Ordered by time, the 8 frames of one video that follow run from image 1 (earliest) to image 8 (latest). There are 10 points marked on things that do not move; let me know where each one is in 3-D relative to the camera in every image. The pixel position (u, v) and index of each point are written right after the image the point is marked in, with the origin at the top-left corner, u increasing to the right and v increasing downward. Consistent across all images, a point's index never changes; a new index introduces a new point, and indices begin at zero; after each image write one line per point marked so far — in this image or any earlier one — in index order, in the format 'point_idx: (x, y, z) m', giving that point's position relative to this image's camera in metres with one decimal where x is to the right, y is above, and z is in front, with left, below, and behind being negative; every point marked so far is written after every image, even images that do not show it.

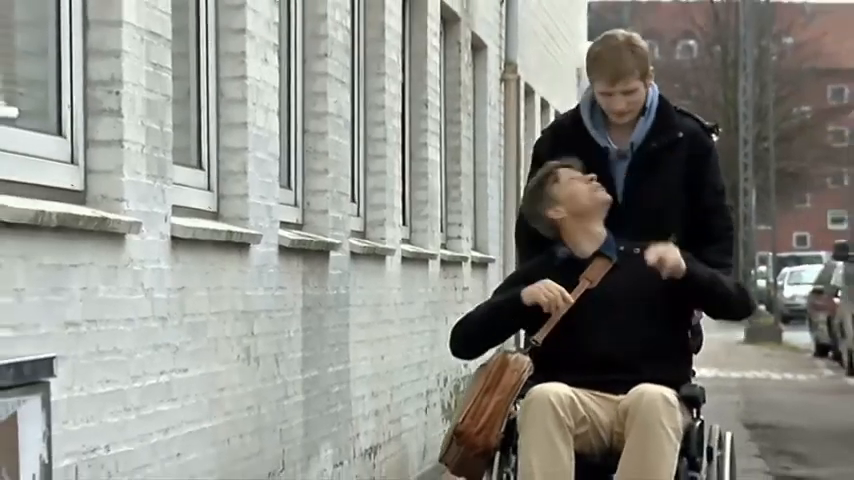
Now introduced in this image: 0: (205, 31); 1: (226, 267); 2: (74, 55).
0: (-0.8, +0.7, +5.8) m
1: (-0.7, -0.1, +5.8) m
2: (-1.0, +0.5, +4.5) m
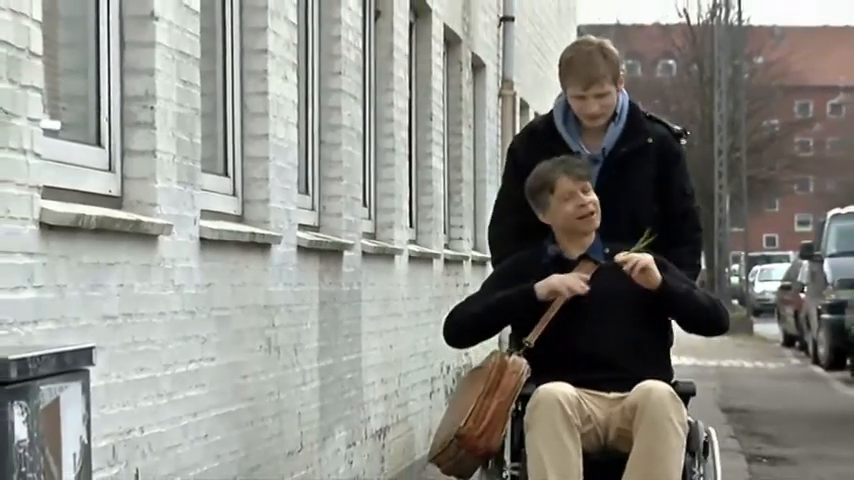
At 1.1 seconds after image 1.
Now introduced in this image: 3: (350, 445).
0: (-0.8, +0.7, +6.2) m
1: (-0.7, -0.1, +6.2) m
2: (-1.0, +0.5, +5.0) m
3: (-0.4, -1.0, +8.1) m
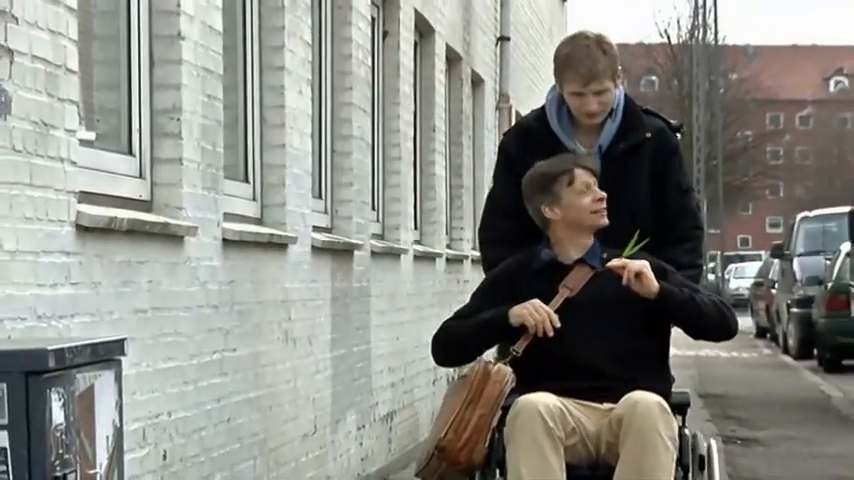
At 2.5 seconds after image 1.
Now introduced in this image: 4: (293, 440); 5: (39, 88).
0: (-0.8, +0.7, +6.7) m
1: (-0.7, -0.1, +6.6) m
2: (-1.0, +0.5, +5.4) m
3: (-0.4, -1.0, +8.5) m
4: (-0.6, -0.9, +7.0) m
5: (-1.2, +0.5, +4.6) m
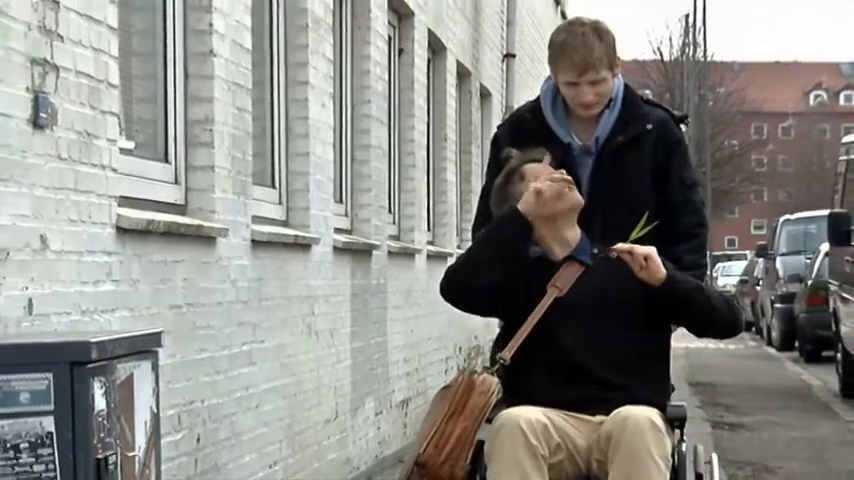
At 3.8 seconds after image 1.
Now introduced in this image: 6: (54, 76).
0: (-0.7, +0.7, +7.1) m
1: (-0.6, -0.1, +7.1) m
2: (-0.9, +0.5, +5.9) m
3: (-0.3, -1.0, +9.0) m
4: (-0.5, -0.9, +7.4) m
5: (-1.1, +0.5, +5.1) m
6: (-1.2, +0.5, +4.8) m
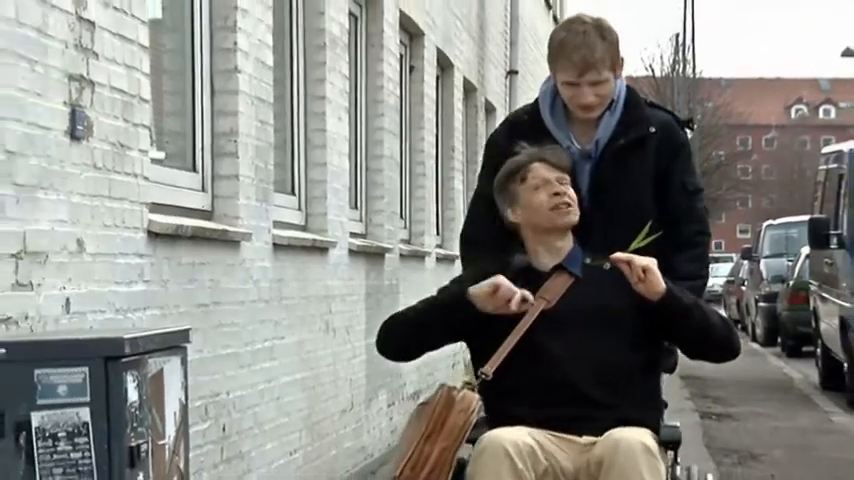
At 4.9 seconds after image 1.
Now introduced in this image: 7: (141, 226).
0: (-0.6, +0.7, +7.6) m
1: (-0.6, -0.1, +7.5) m
2: (-0.9, +0.5, +6.3) m
3: (-0.2, -1.0, +9.4) m
4: (-0.5, -0.9, +7.9) m
5: (-1.1, +0.5, +5.5) m
6: (-1.2, +0.5, +5.3) m
7: (-1.0, +0.1, +5.7) m
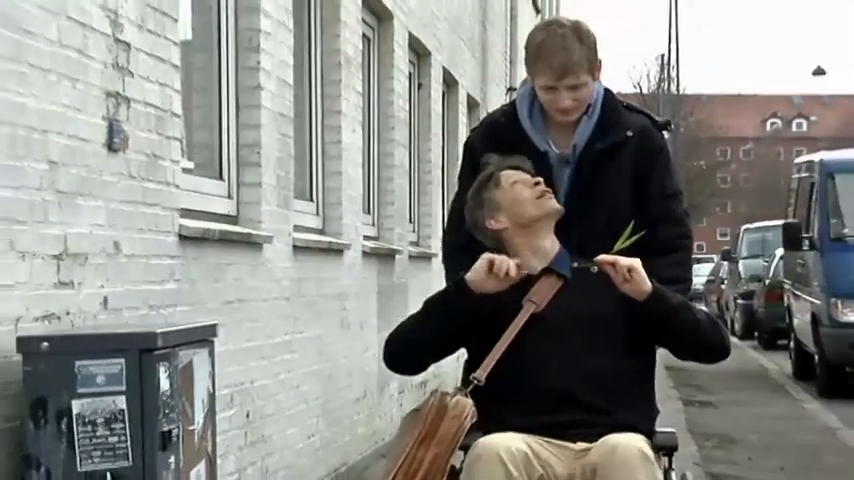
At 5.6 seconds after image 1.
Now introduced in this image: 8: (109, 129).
0: (-0.6, +0.7, +8.1) m
1: (-0.5, -0.1, +8.1) m
2: (-0.9, +0.5, +6.9) m
3: (-0.2, -1.1, +10.0) m
4: (-0.4, -0.9, +8.4) m
5: (-1.1, +0.4, +6.1) m
6: (-1.1, +0.5, +5.9) m
7: (-1.0, 0.0, +6.2) m
8: (-1.2, +0.4, +5.6) m
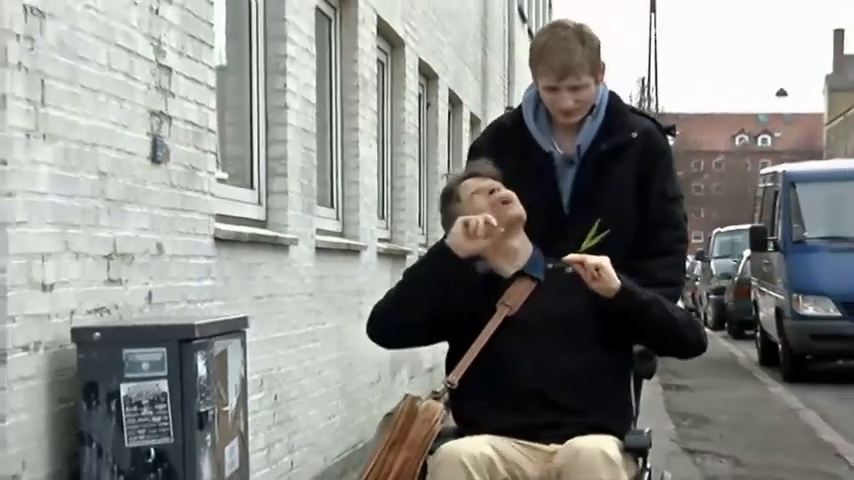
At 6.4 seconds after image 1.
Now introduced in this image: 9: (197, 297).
0: (-0.5, +0.7, +9.0) m
1: (-0.5, -0.1, +8.9) m
2: (-0.8, +0.5, +7.7) m
3: (-0.1, -1.1, +10.8) m
4: (-0.4, -0.9, +9.3) m
5: (-1.1, +0.4, +6.9) m
6: (-1.1, +0.5, +6.7) m
7: (-1.0, 0.0, +7.1) m
8: (-1.1, +0.4, +6.5) m
9: (-1.0, -0.3, +7.0) m
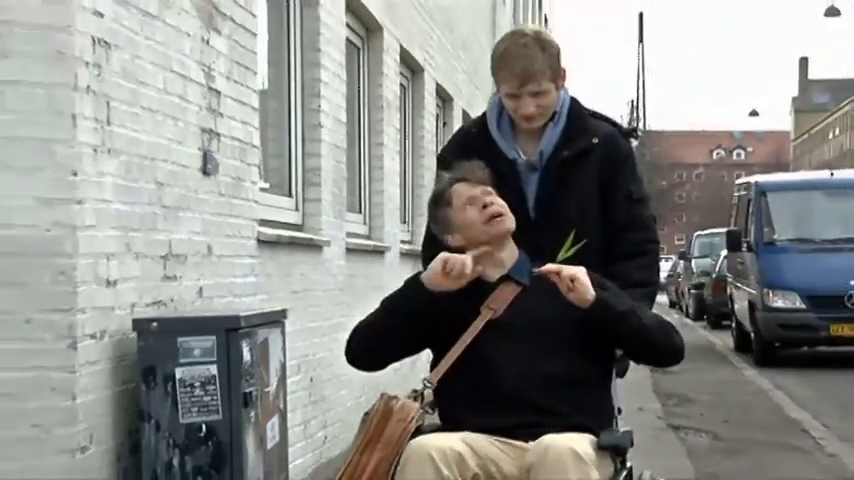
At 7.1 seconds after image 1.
0: (-0.4, +0.7, +10.0) m
1: (-0.4, -0.2, +10.0) m
2: (-0.7, +0.5, +8.8) m
3: (+0.1, -1.1, +11.8) m
4: (-0.2, -0.9, +10.3) m
5: (-1.0, +0.4, +8.0) m
6: (-1.0, +0.5, +7.8) m
7: (-0.9, 0.0, +8.1) m
8: (-1.1, +0.4, +7.5) m
9: (-0.9, -0.3, +8.0) m
